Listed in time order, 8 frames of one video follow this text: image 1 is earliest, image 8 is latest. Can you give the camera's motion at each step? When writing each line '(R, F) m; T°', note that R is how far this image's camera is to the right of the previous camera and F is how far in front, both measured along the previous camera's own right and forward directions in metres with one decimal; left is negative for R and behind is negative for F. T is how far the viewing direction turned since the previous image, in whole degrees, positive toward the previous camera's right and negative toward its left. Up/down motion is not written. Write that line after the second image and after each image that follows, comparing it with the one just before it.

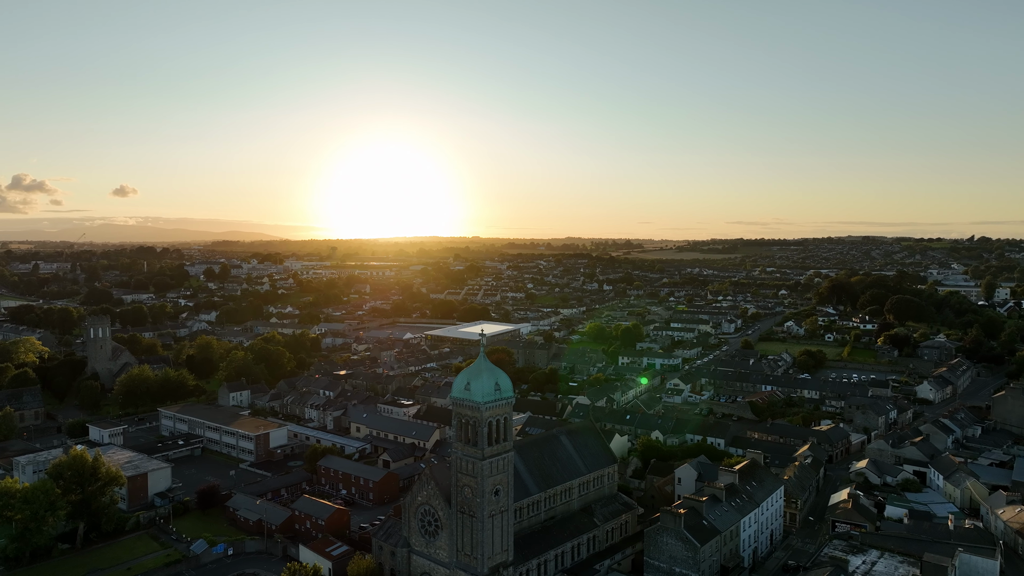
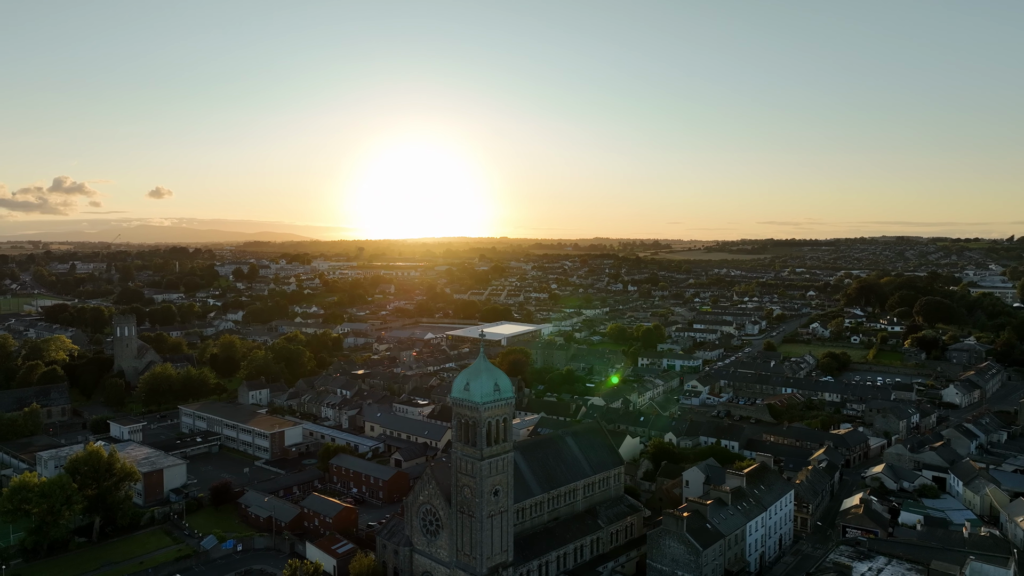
(+0.8, 0.0) m; -2°
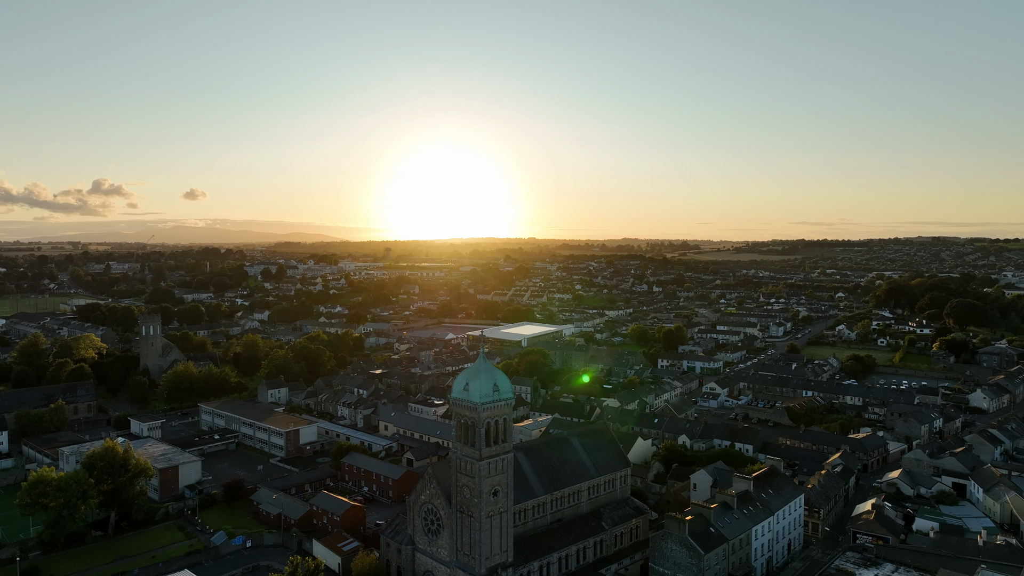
(+0.8, 0.0) m; -2°
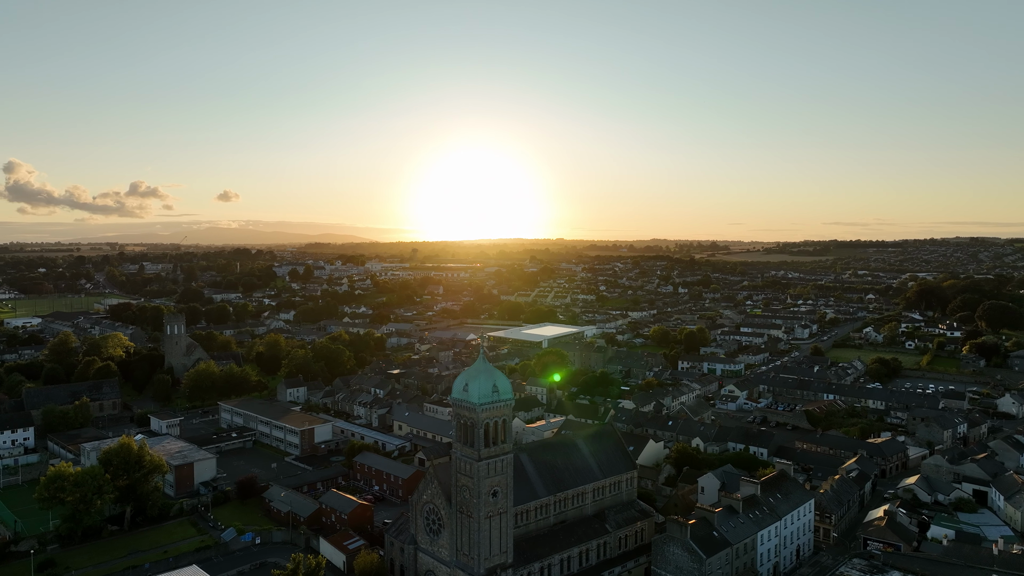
(+0.8, 0.0) m; -2°
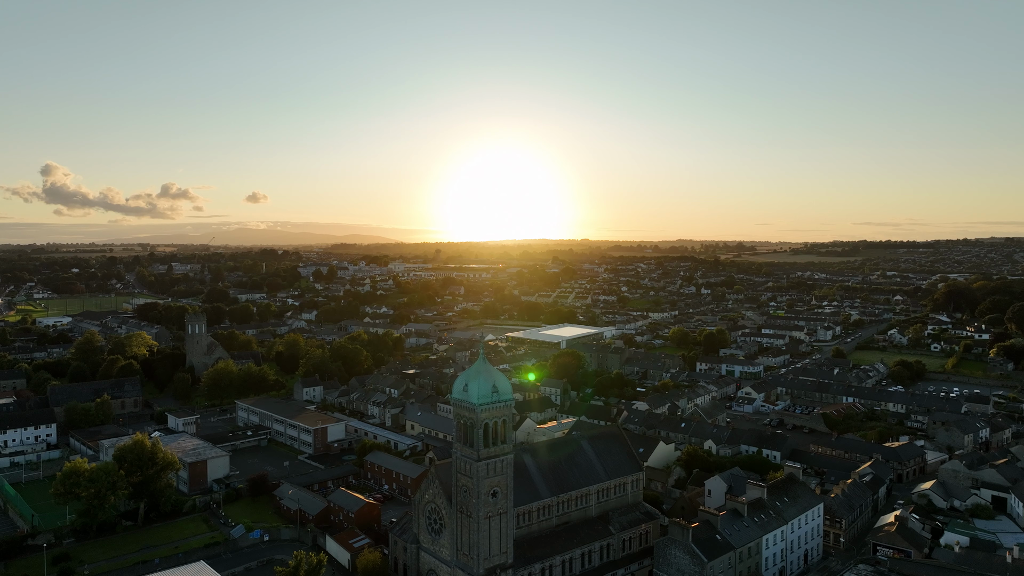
(+0.7, 0.0) m; -2°
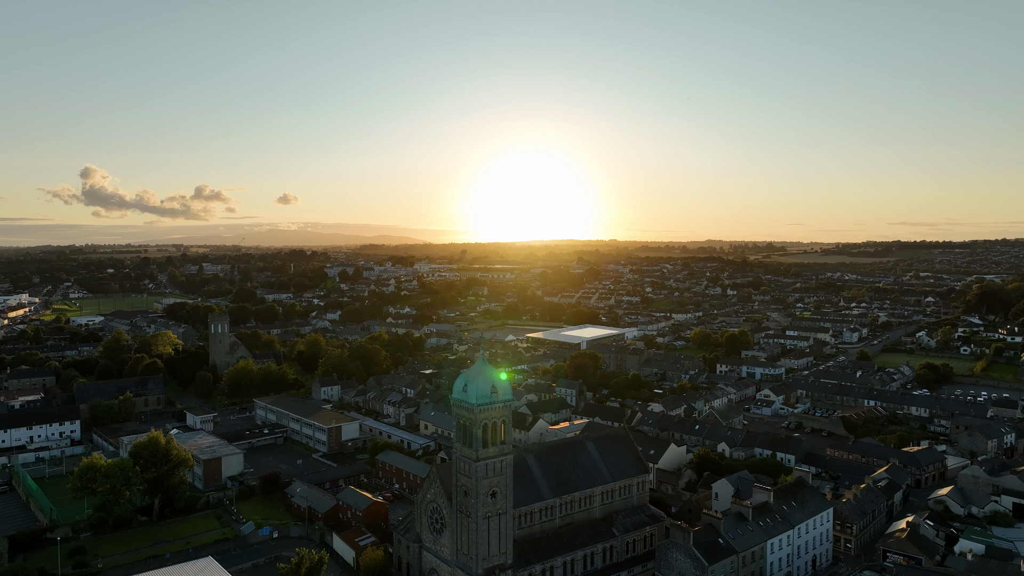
(+0.8, 0.0) m; -2°
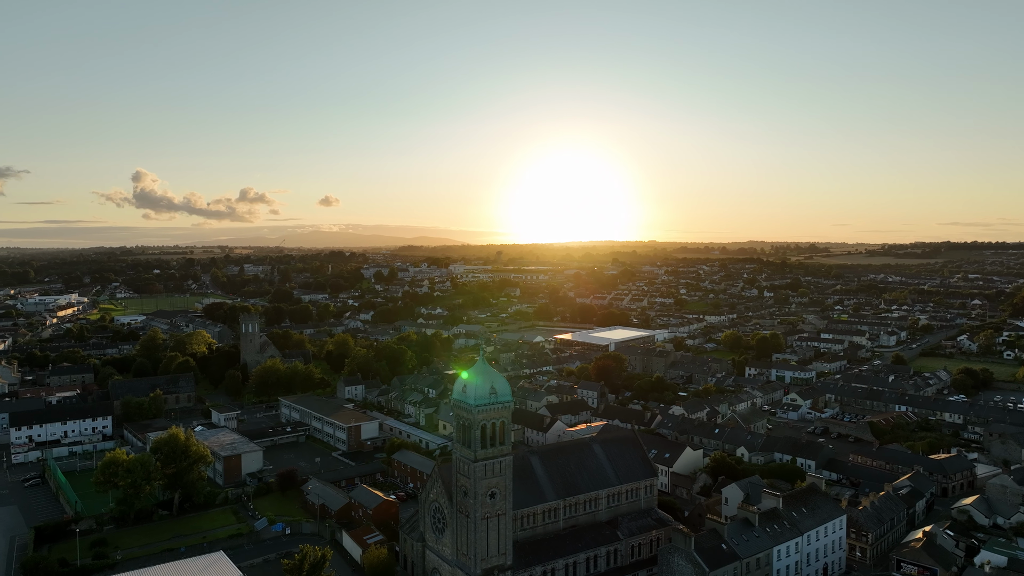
(+1.1, 0.0) m; -3°
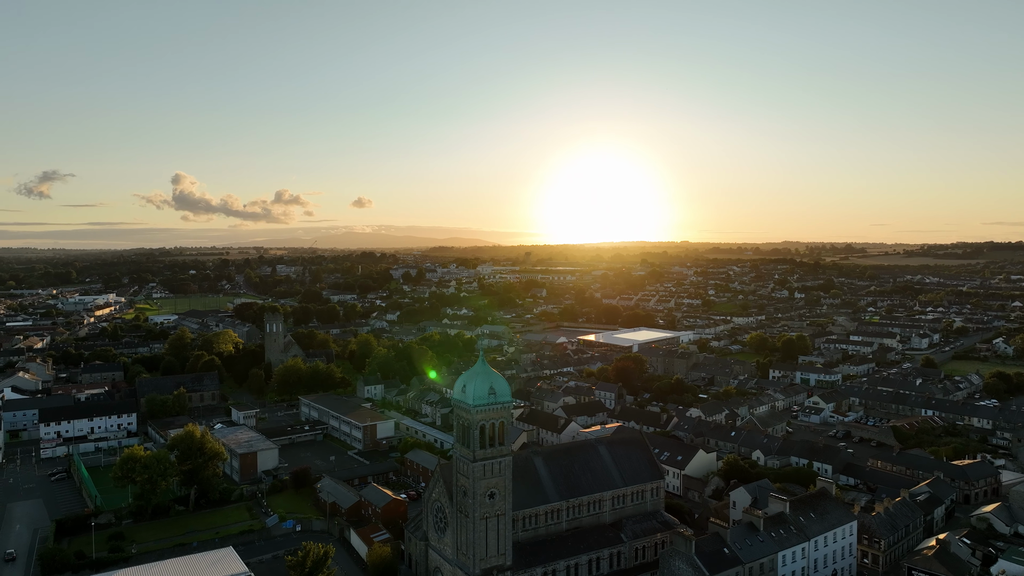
(+0.9, 0.0) m; -2°
